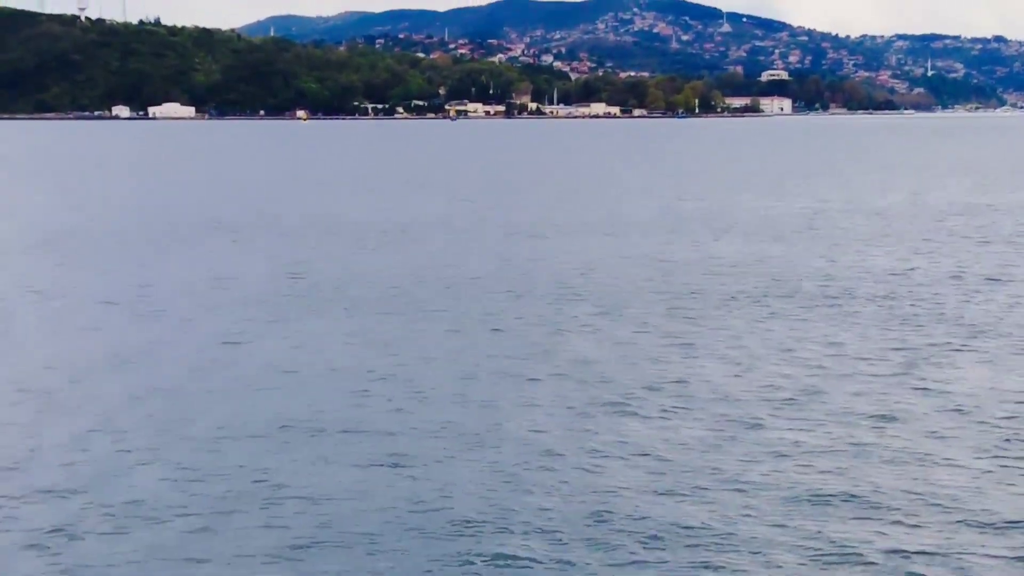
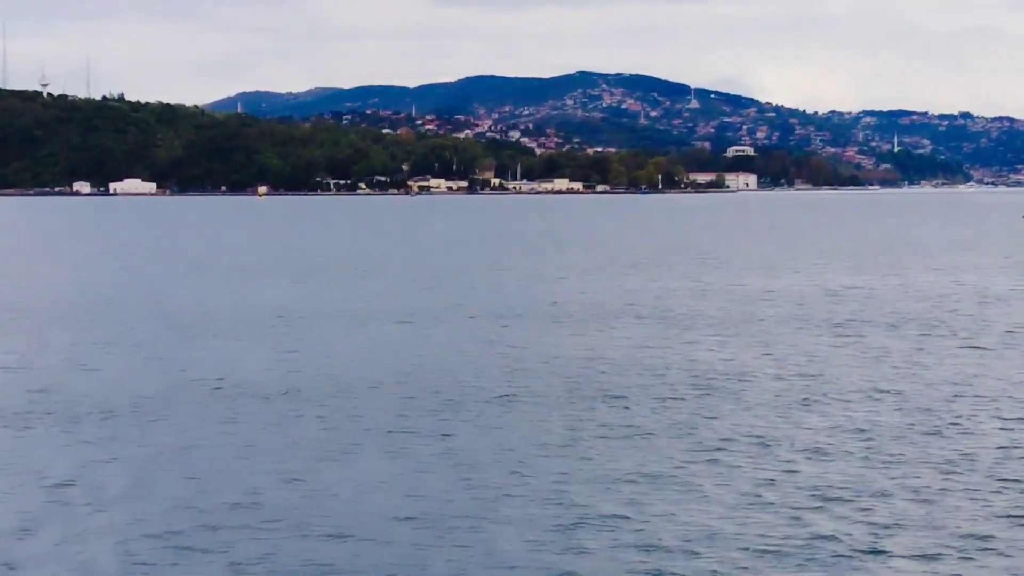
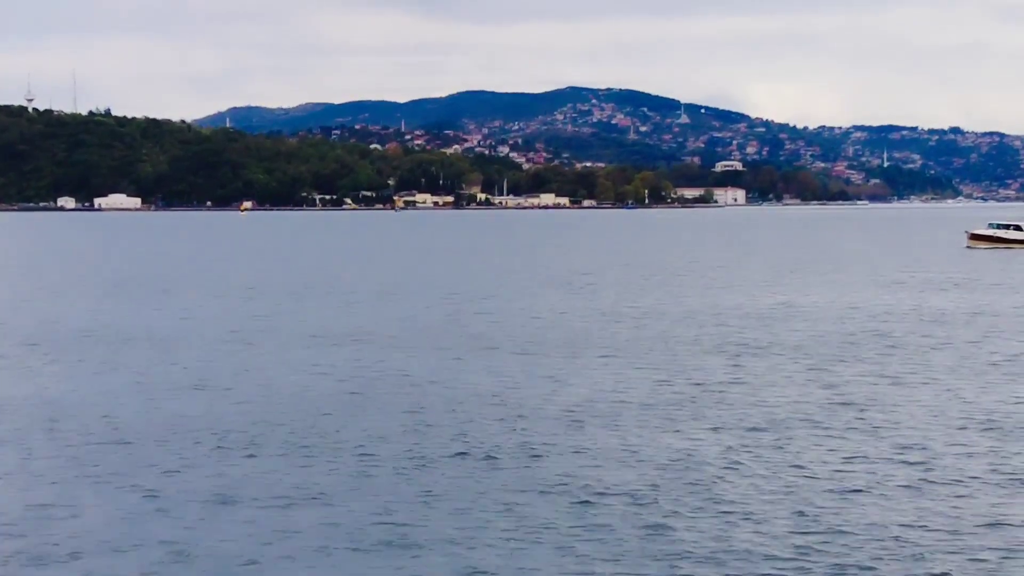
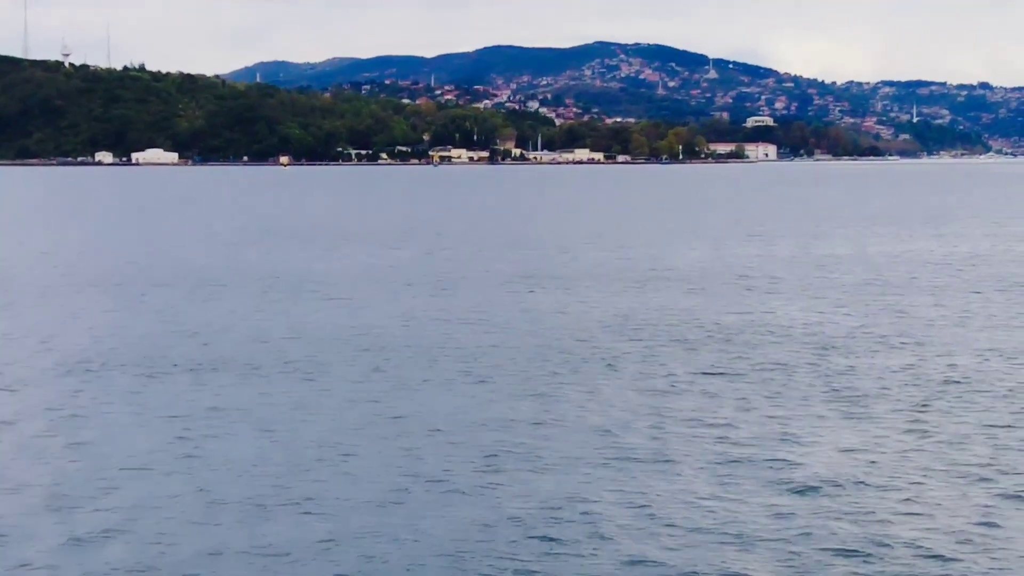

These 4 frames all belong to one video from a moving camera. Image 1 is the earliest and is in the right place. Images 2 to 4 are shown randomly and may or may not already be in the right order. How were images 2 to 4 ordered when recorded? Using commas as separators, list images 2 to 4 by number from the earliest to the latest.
4, 2, 3
